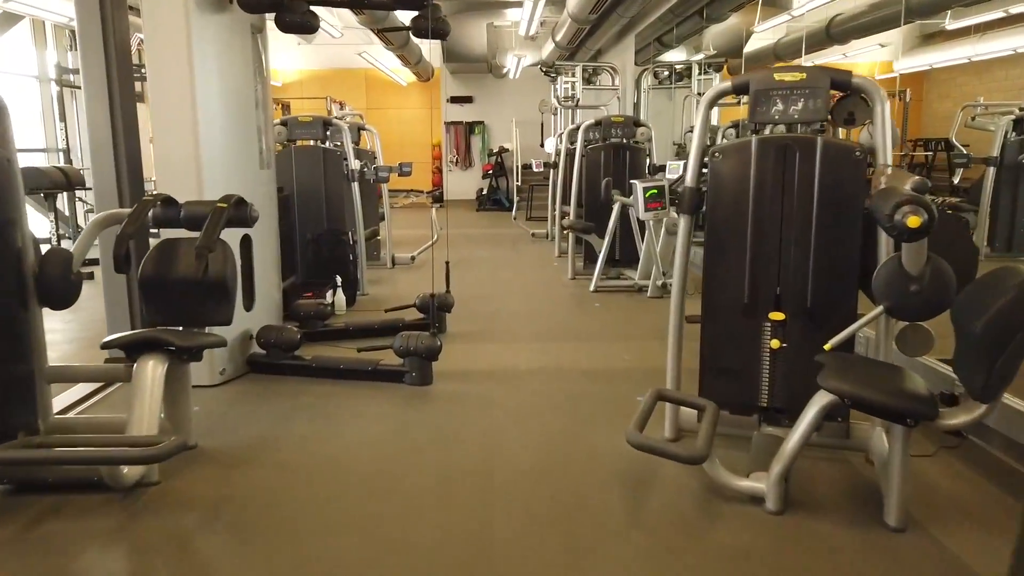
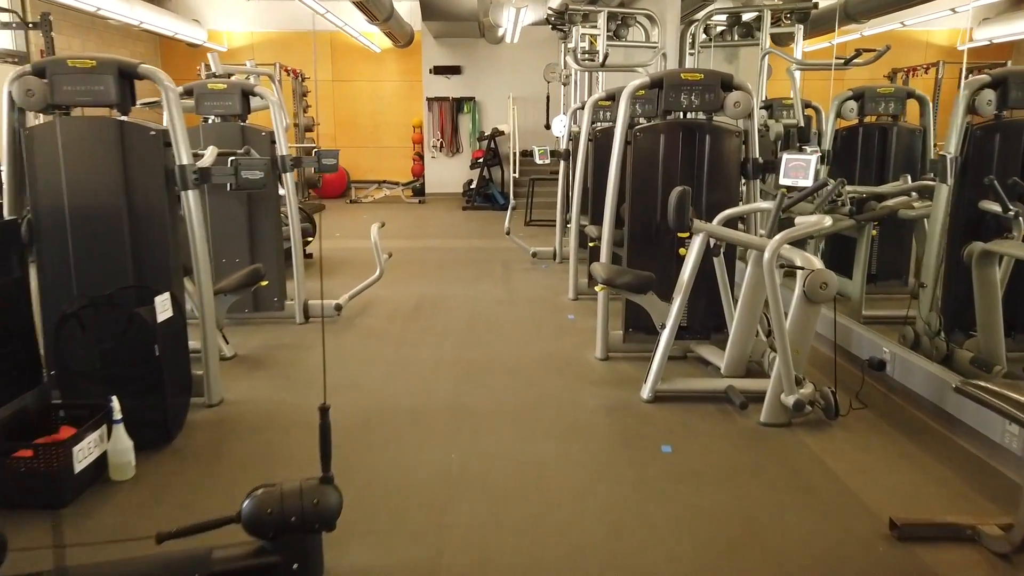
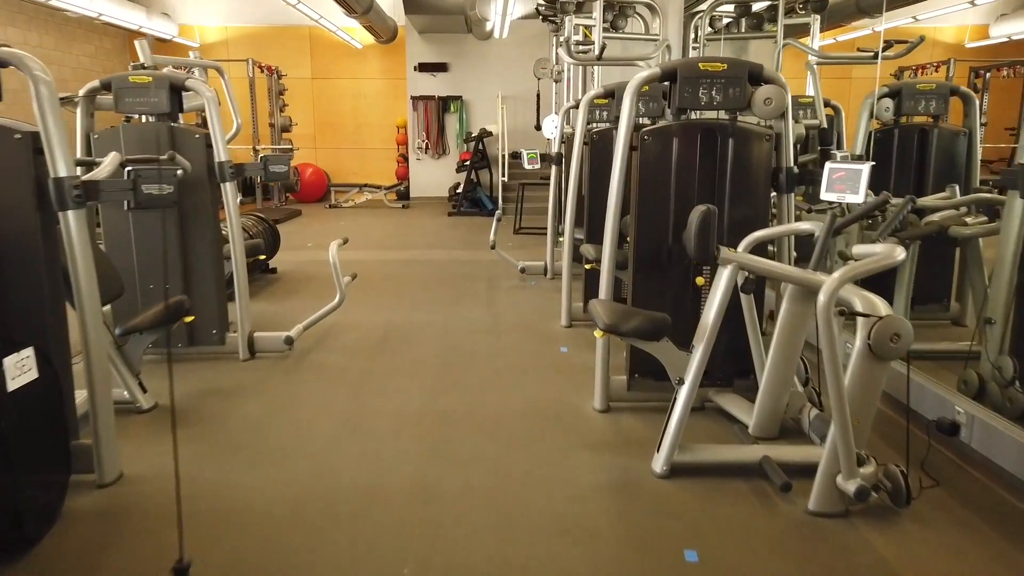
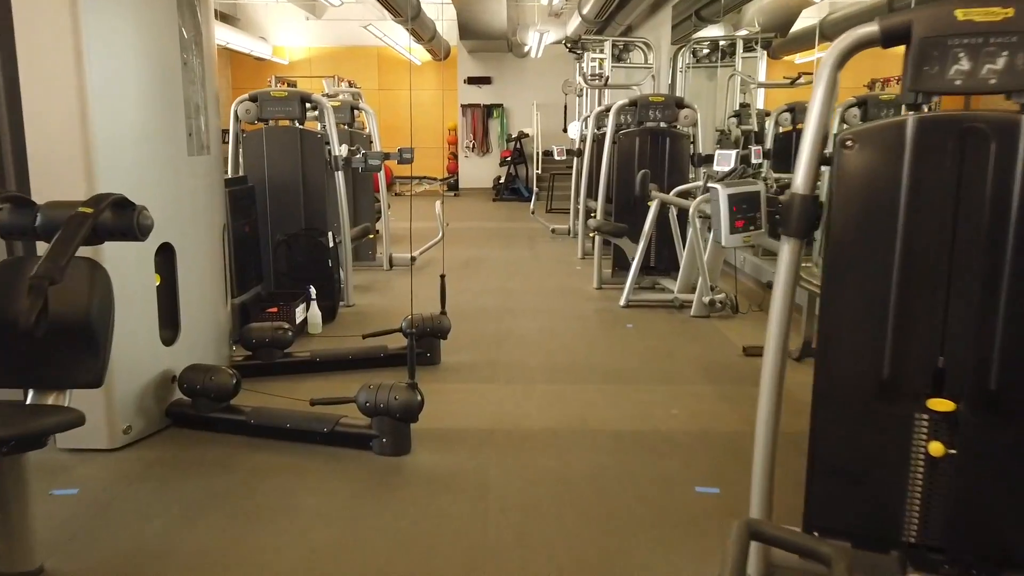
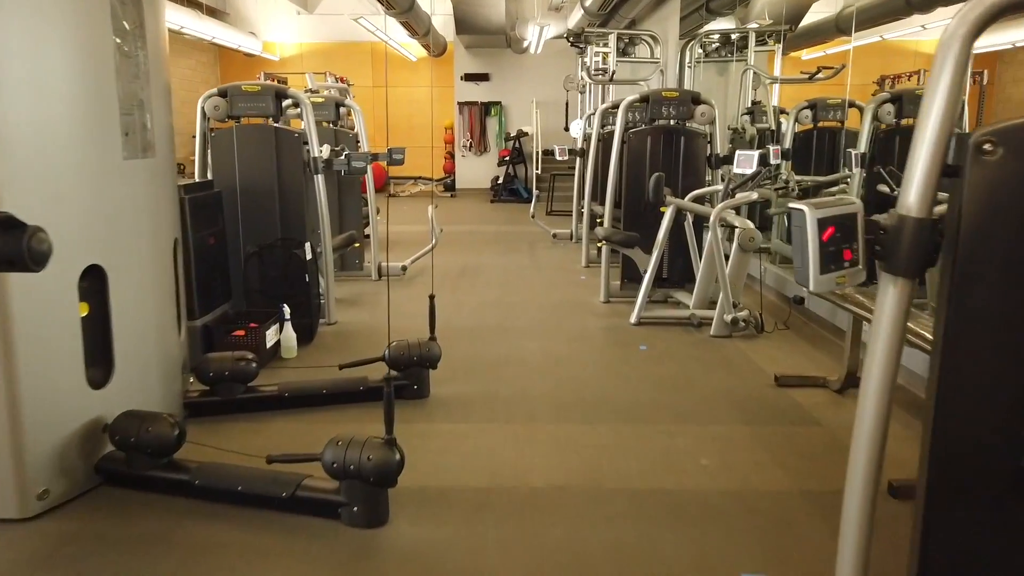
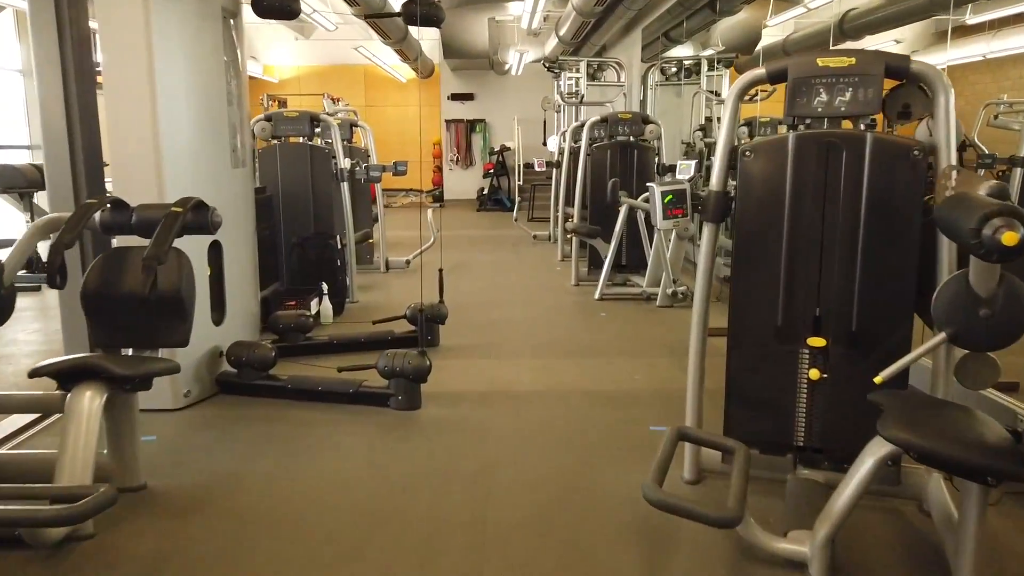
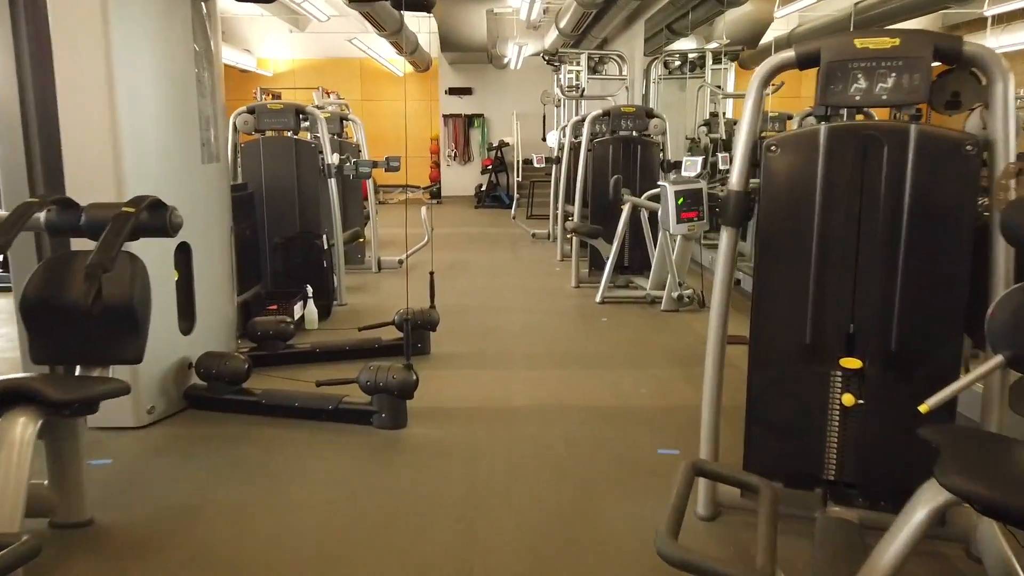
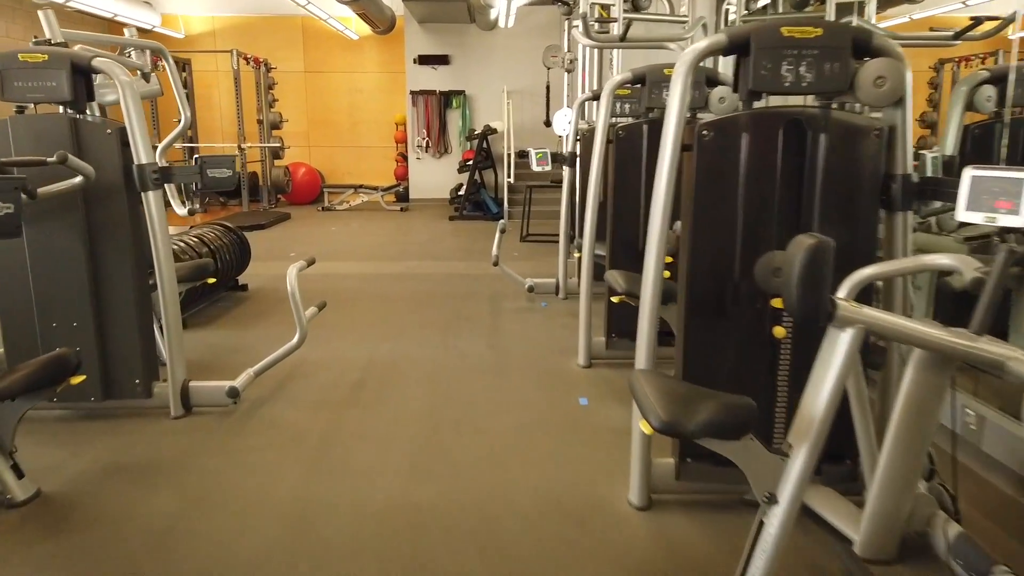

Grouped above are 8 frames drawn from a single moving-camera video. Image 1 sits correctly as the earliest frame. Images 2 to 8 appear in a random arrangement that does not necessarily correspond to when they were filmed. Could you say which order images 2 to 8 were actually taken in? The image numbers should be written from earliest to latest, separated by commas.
6, 7, 4, 5, 2, 3, 8
